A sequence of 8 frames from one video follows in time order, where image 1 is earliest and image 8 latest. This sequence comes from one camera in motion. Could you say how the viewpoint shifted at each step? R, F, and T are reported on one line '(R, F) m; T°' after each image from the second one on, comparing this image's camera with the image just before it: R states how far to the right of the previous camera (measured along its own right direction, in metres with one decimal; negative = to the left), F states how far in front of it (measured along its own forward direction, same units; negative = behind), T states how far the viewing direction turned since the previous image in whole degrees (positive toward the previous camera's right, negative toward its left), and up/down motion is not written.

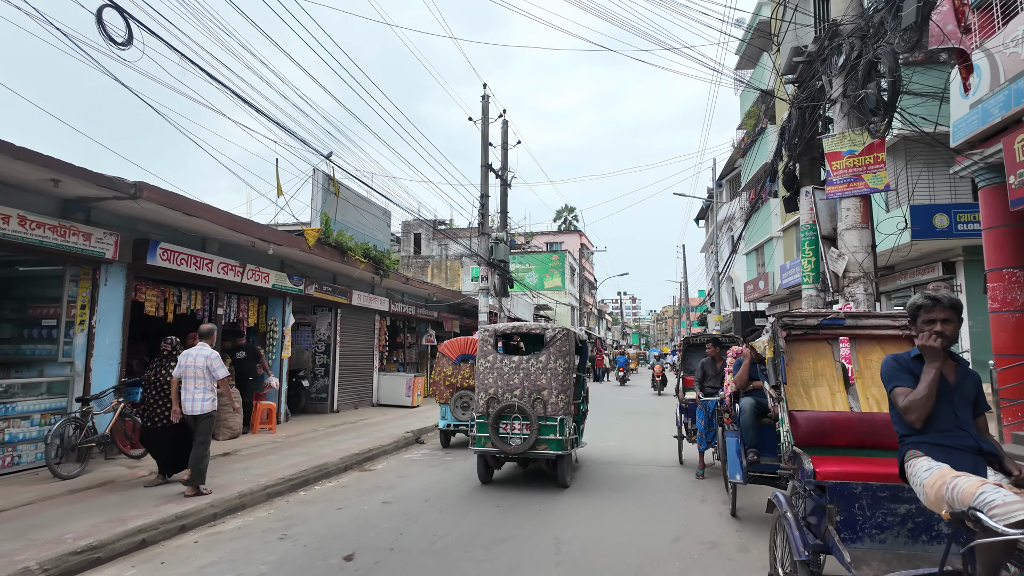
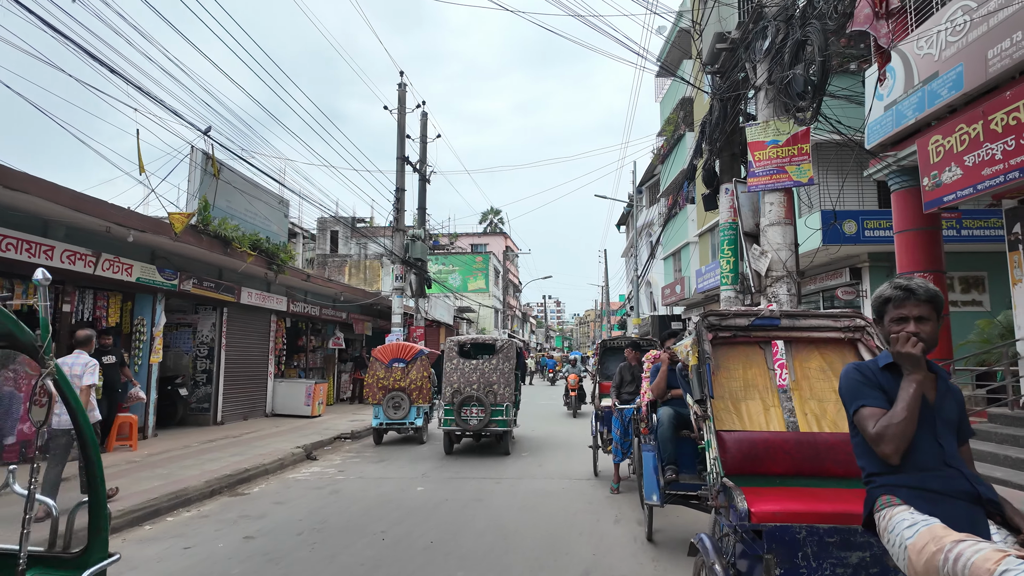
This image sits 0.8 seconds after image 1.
(+0.3, +0.8) m; +7°
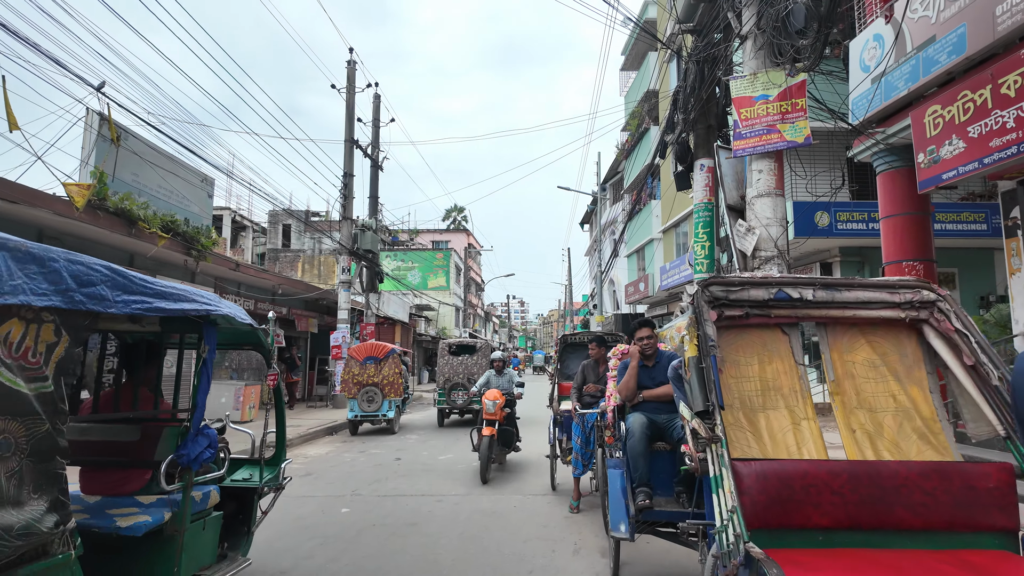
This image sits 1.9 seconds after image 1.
(+0.2, +1.1) m; +3°
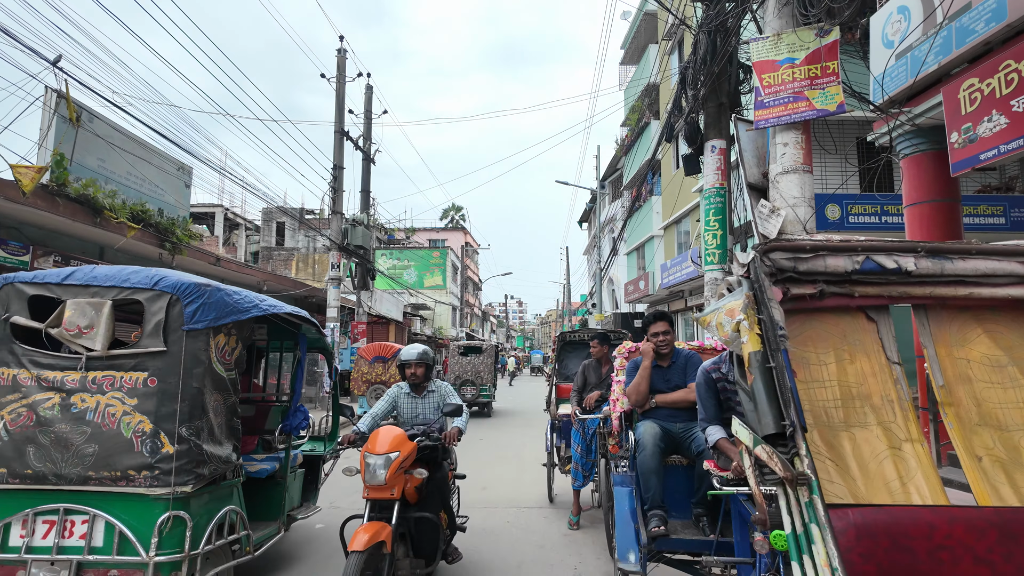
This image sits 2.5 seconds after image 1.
(0.0, +0.6) m; 0°
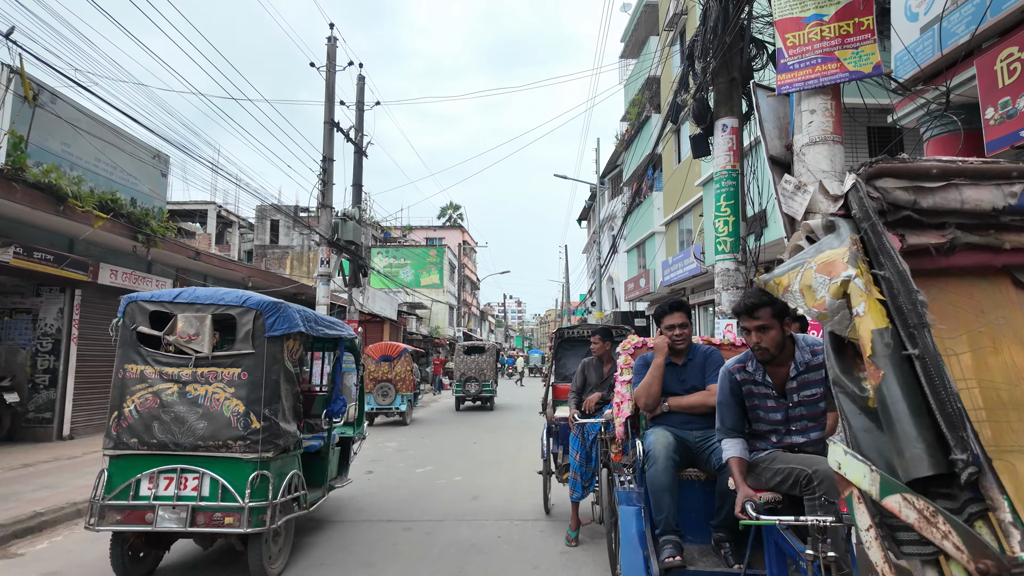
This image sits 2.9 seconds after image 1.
(+0.1, +0.5) m; 0°
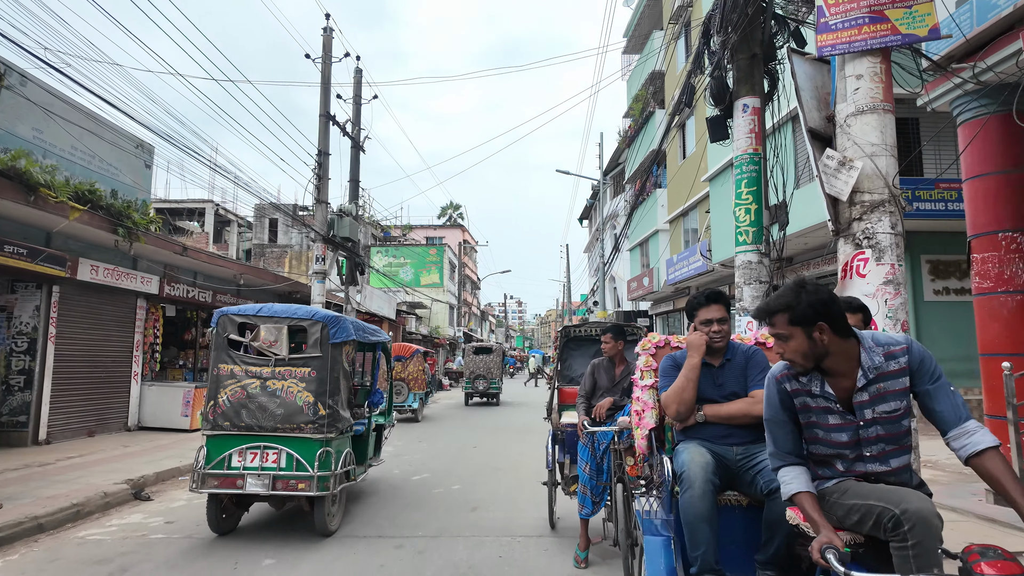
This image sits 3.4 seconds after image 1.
(0.0, +0.5) m; 0°
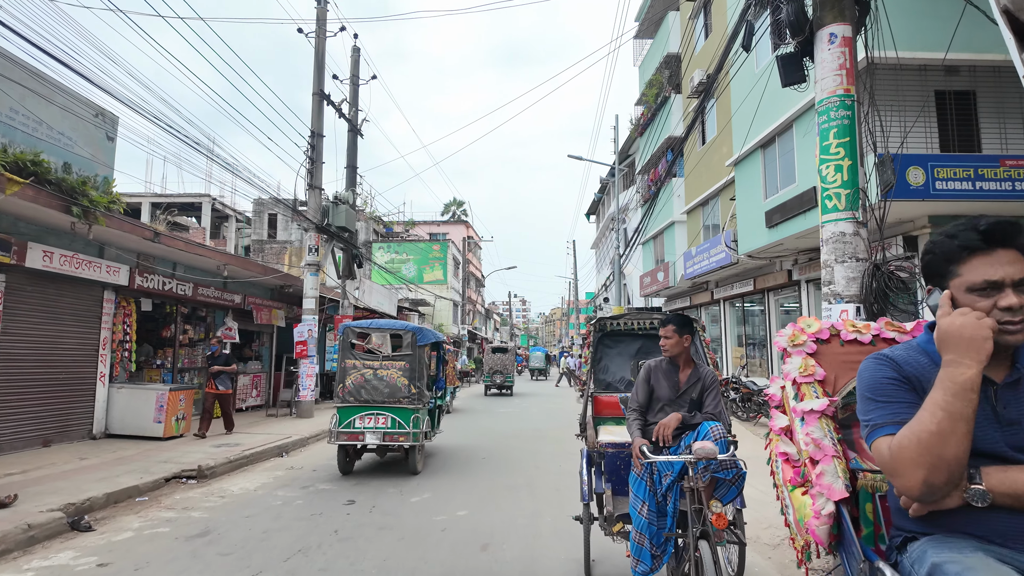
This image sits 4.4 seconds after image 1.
(-0.1, +1.2) m; 0°
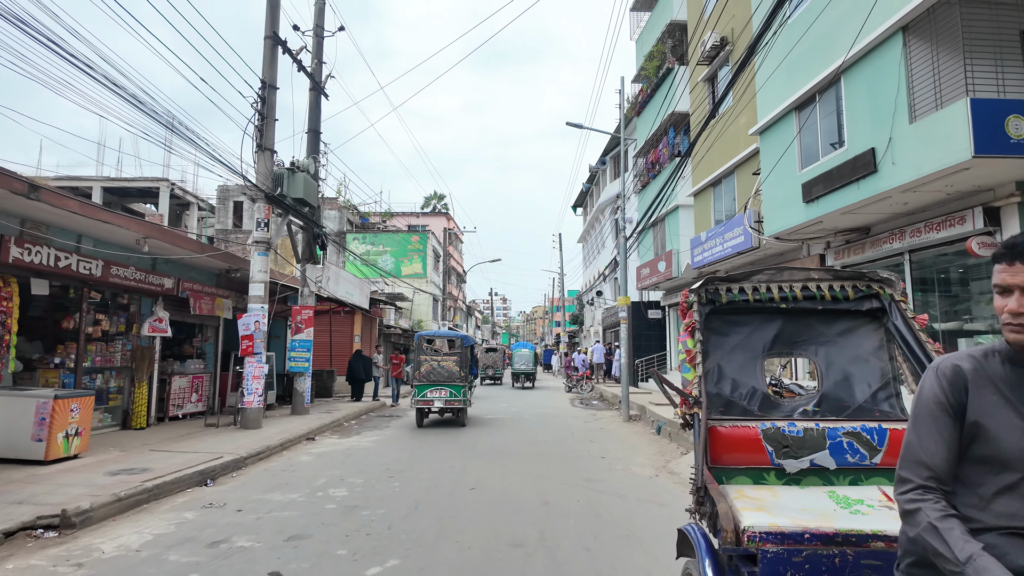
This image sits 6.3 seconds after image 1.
(-0.2, +2.2) m; +2°
